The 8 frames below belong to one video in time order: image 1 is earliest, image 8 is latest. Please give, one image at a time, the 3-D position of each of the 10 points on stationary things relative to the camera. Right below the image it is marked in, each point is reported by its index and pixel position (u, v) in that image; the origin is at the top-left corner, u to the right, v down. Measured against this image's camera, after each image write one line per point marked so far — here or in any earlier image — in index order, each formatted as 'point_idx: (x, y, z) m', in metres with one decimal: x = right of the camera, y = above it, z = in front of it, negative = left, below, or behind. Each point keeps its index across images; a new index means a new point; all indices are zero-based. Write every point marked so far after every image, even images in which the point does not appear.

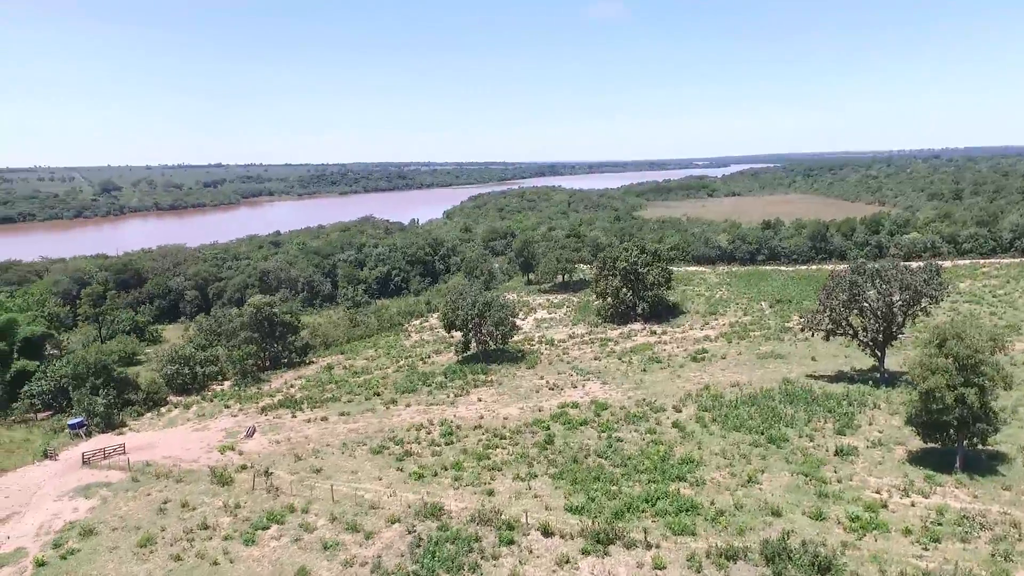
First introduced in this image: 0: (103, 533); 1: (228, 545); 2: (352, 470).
0: (-11.0, -6.6, +16.5) m
1: (-7.2, -6.5, +15.6) m
2: (-5.1, -5.8, +19.7) m
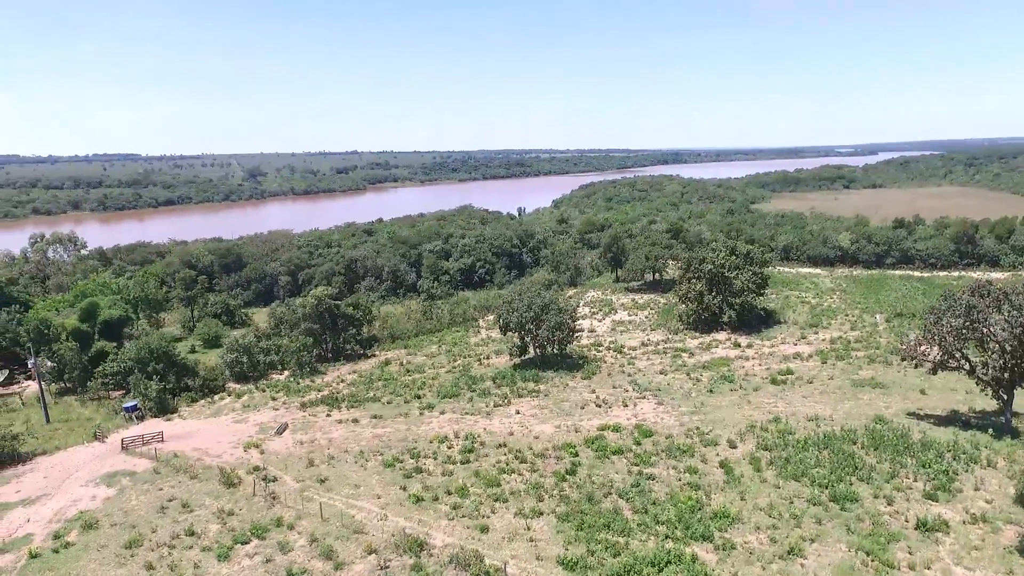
0: (-11.1, -6.5, +16.7) m
1: (-7.6, -6.6, +15.0) m
2: (-4.7, -5.9, +18.7) m
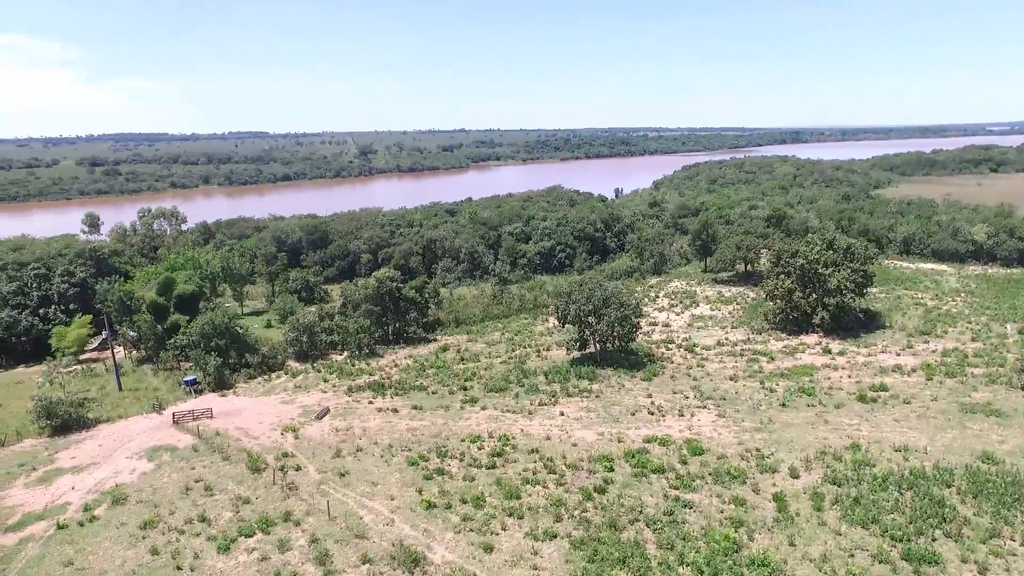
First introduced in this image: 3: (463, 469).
0: (-10.7, -6.0, +17.1) m
1: (-7.4, -6.3, +14.9) m
2: (-4.0, -5.6, +18.0) m
3: (-1.5, -5.4, +18.6) m
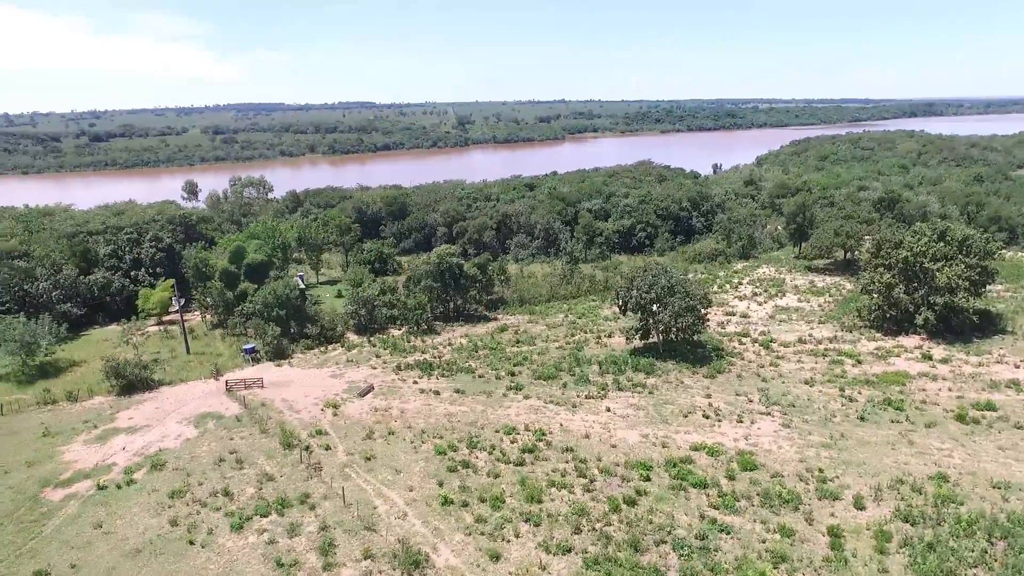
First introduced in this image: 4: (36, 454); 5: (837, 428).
0: (-9.9, -5.2, +17.6) m
1: (-7.1, -5.7, +15.0) m
2: (-3.2, -5.1, +17.5) m
3: (-0.6, -5.0, +17.7) m
4: (-14.6, -5.1, +18.9) m
5: (+10.4, -4.5, +19.7) m
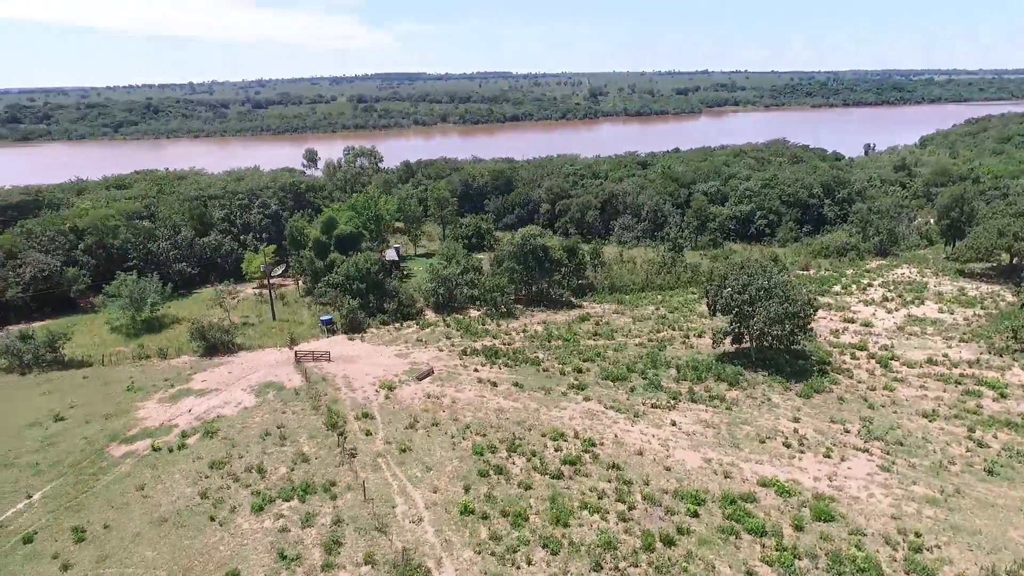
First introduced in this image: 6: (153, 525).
0: (-8.8, -4.4, +18.2) m
1: (-6.6, -5.3, +15.1) m
2: (-2.2, -4.8, +16.8) m
3: (+0.4, -4.9, +16.5) m
4: (-13.1, -3.9, +20.3) m
5: (+11.6, -5.0, +16.2) m
6: (-8.3, -5.5, +14.3) m
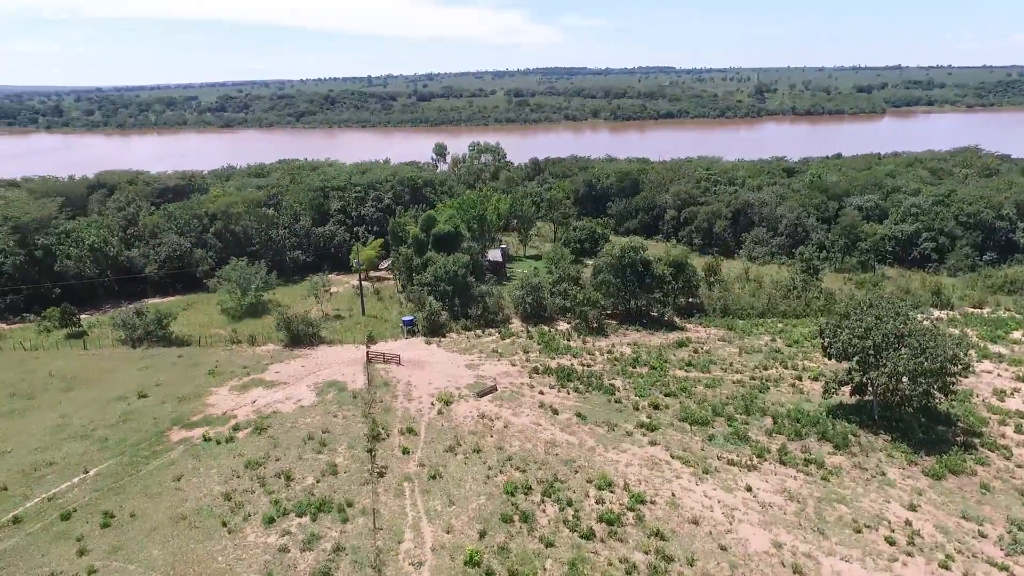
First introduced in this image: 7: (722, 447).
0: (-7.5, -4.4, +18.4) m
1: (-6.1, -5.4, +14.8) m
2: (-1.5, -5.3, +15.5) m
3: (+1.0, -5.6, +14.6) m
4: (-11.1, -3.5, +21.4) m
5: (+11.8, -6.6, +11.8) m
6: (-8.0, -5.4, +14.4) m
7: (+6.3, -4.8, +18.5) m
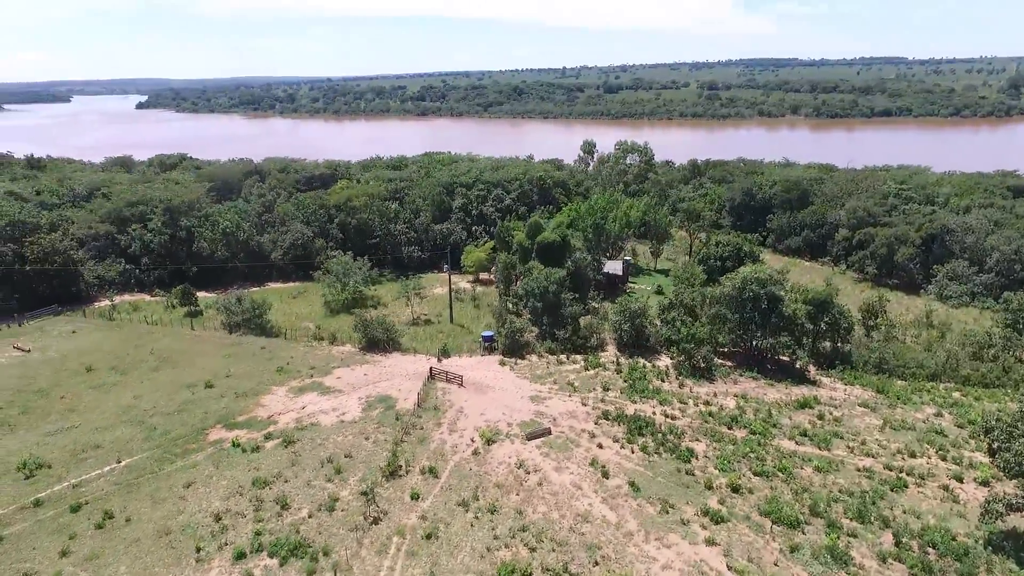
0: (-6.5, -4.6, +17.7) m
1: (-6.2, -5.7, +13.9) m
2: (-1.6, -6.1, +13.3) m
3: (+0.4, -6.6, +11.8) m
4: (-9.0, -3.4, +21.6) m
5: (+9.9, -8.7, +6.1) m
6: (-8.1, -5.6, +14.1) m
7: (+6.7, -6.4, +14.1) m
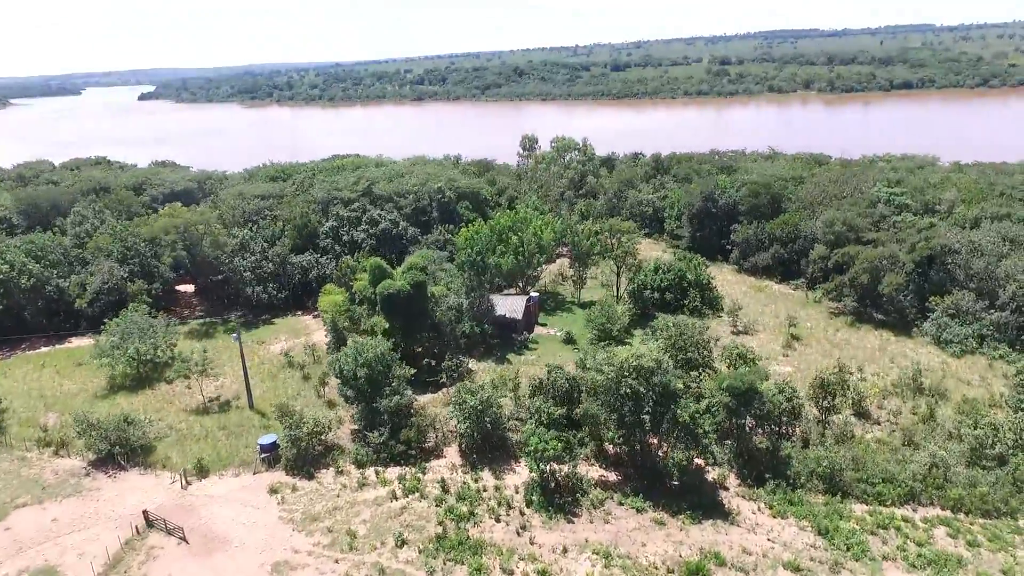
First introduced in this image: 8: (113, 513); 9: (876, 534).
0: (-12.7, -7.4, +10.6) m
1: (-12.6, -8.7, +6.9) m
2: (-8.0, -9.0, +6.1) m
3: (-5.9, -9.5, +4.5) m
4: (-15.2, -6.2, +14.5) m
5: (+3.4, -11.6, -1.4) m
6: (-14.5, -8.6, +7.1) m
7: (+0.4, -9.1, +6.6) m
8: (-10.2, -5.7, +15.8) m
9: (+9.4, -6.3, +15.8) m
